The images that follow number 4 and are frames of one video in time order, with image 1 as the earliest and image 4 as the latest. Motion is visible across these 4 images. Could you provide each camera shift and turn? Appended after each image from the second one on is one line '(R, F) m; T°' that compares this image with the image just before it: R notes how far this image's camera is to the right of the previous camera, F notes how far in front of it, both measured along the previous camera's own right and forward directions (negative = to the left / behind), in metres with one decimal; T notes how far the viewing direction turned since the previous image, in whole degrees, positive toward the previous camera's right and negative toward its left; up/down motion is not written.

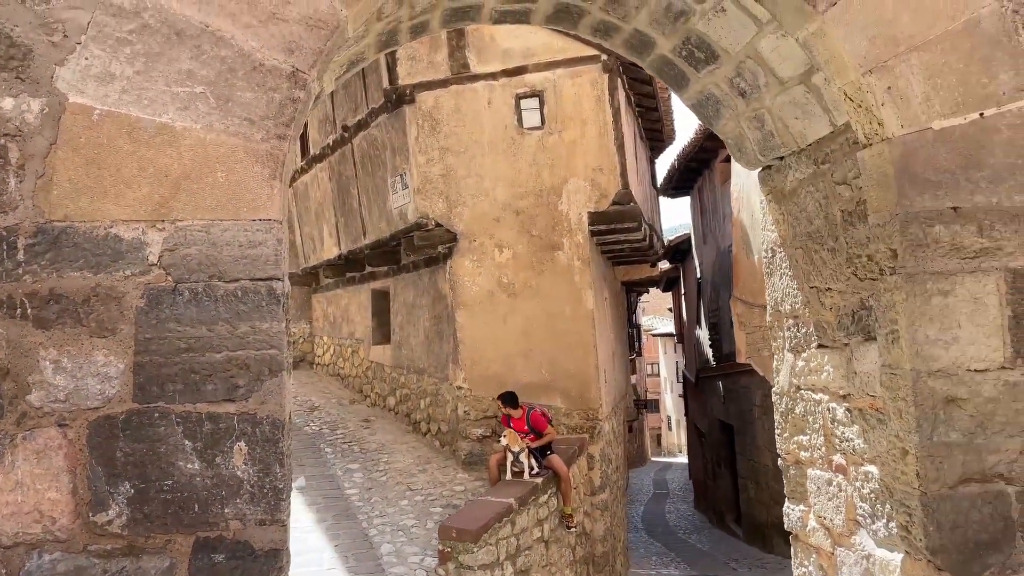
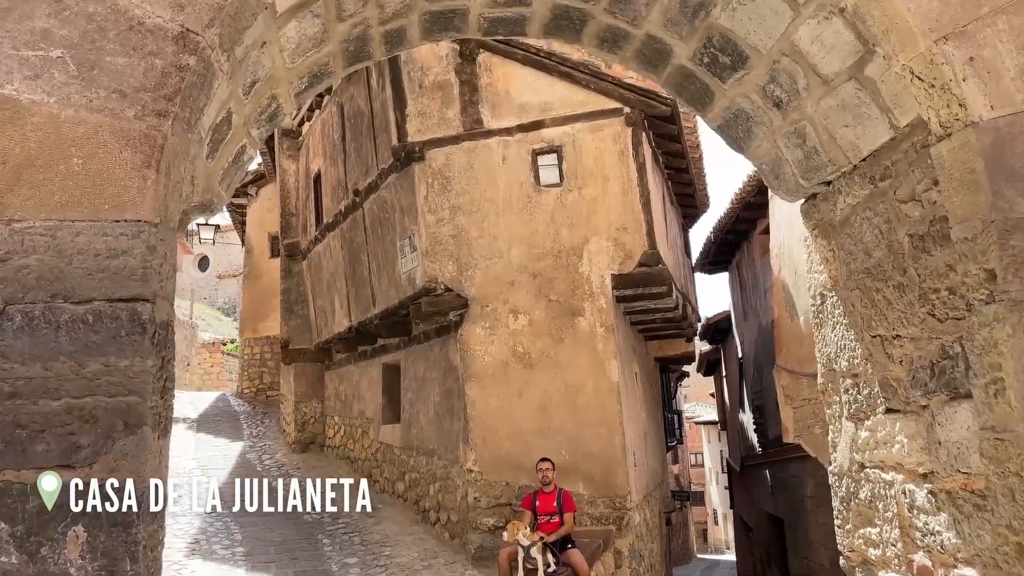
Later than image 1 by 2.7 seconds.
(+0.2, +0.7) m; -3°
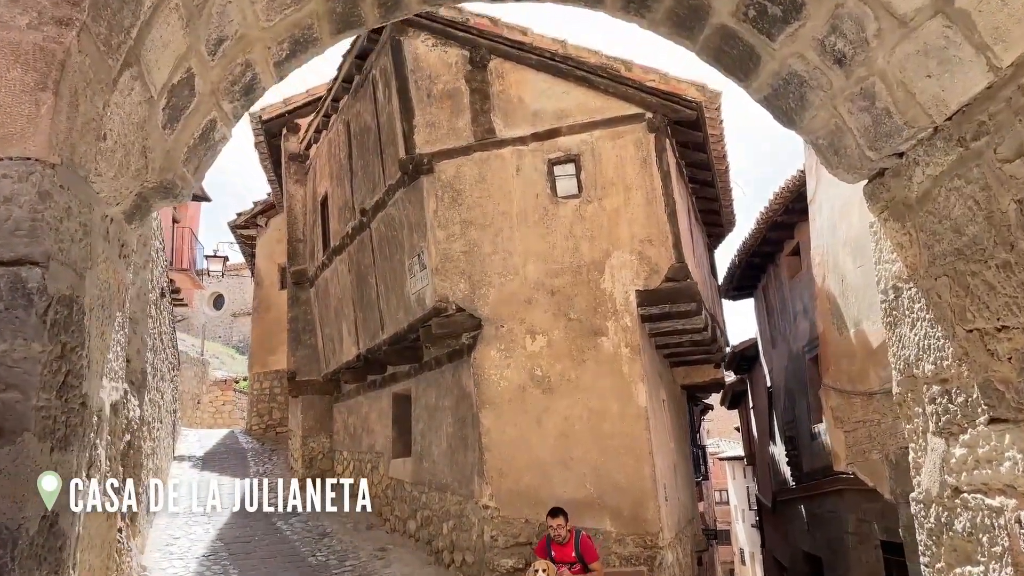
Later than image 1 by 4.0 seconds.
(0.0, +0.5) m; -1°
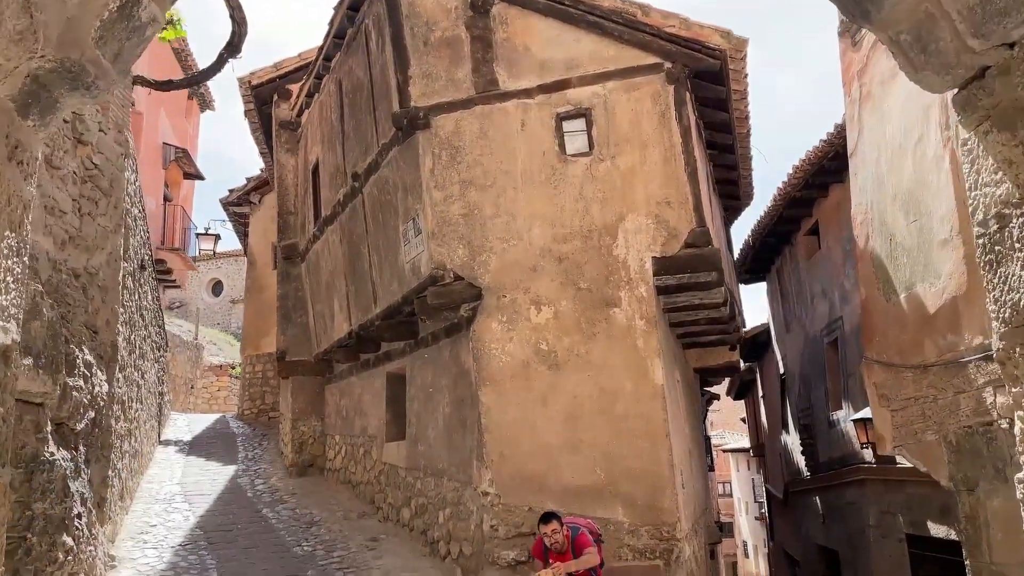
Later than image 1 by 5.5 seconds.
(0.0, +0.5) m; 0°
